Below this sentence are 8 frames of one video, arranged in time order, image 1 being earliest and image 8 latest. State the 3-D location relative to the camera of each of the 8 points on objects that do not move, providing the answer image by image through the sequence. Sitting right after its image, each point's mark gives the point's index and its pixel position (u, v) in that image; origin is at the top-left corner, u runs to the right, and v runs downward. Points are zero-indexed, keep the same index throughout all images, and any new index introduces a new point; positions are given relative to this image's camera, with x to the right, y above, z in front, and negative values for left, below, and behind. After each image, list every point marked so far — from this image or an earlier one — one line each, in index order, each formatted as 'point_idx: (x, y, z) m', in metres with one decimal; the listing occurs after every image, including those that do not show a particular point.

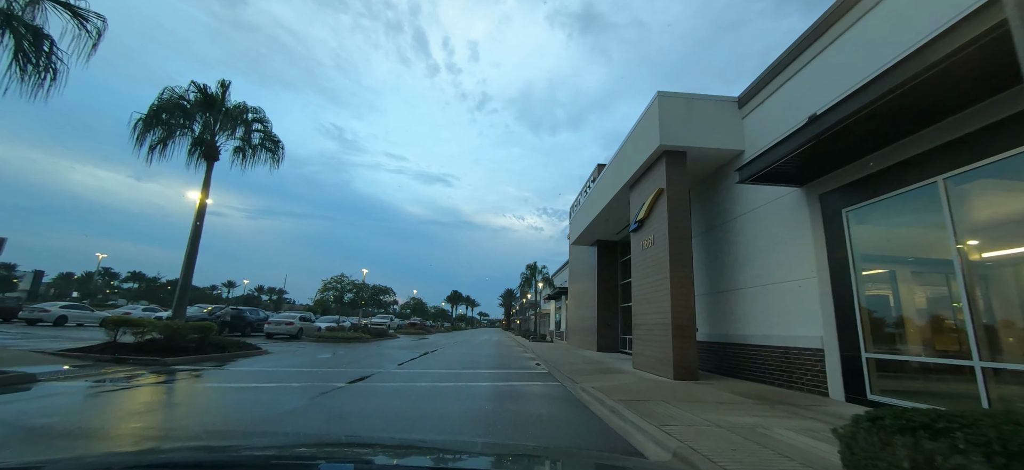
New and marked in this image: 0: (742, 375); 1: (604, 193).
0: (+5.7, -3.5, +9.3) m
1: (+3.9, +1.8, +15.9) m
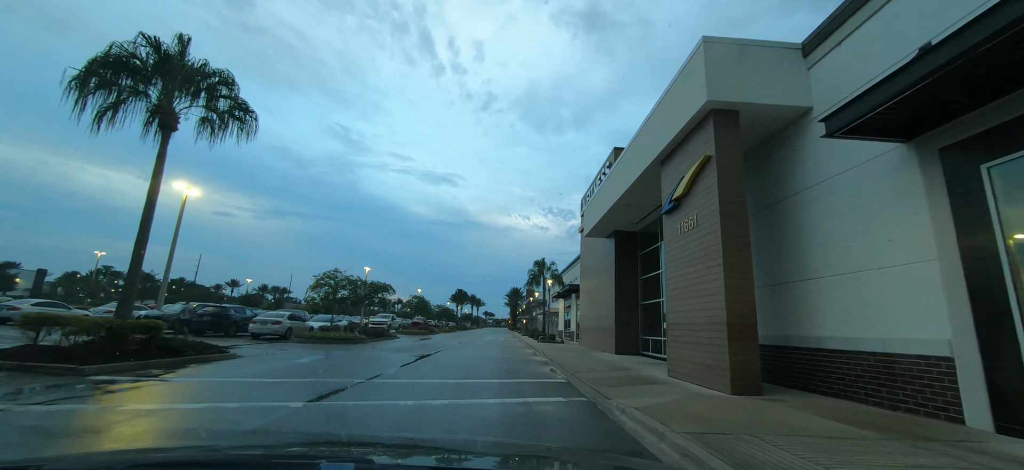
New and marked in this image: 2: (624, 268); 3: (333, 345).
0: (+5.9, -3.0, +7.3) m
1: (+4.2, +2.3, +13.9) m
2: (+5.5, -1.6, +18.7) m
3: (-8.8, -5.4, +18.8) m
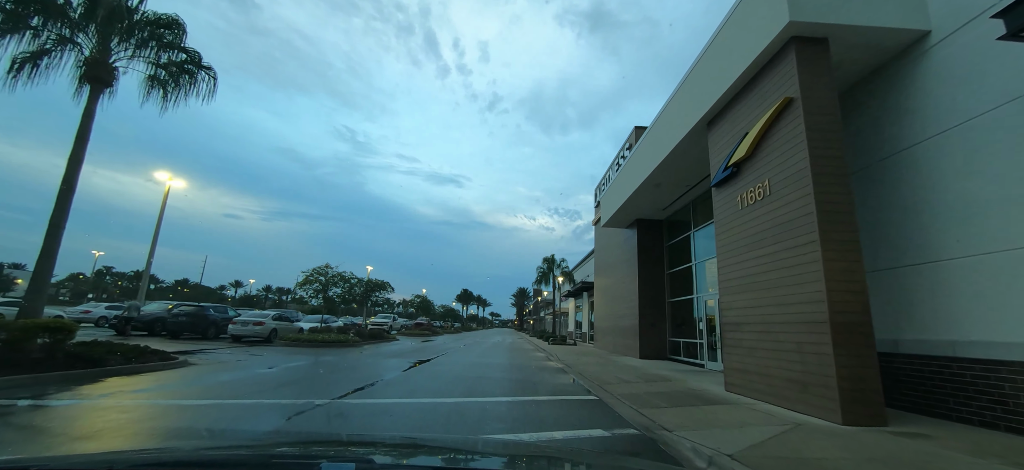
0: (+6.2, -2.5, +5.2) m
1: (+4.6, +2.8, +11.8) m
2: (+5.9, -1.1, +16.6) m
3: (-8.3, -5.0, +16.9) m
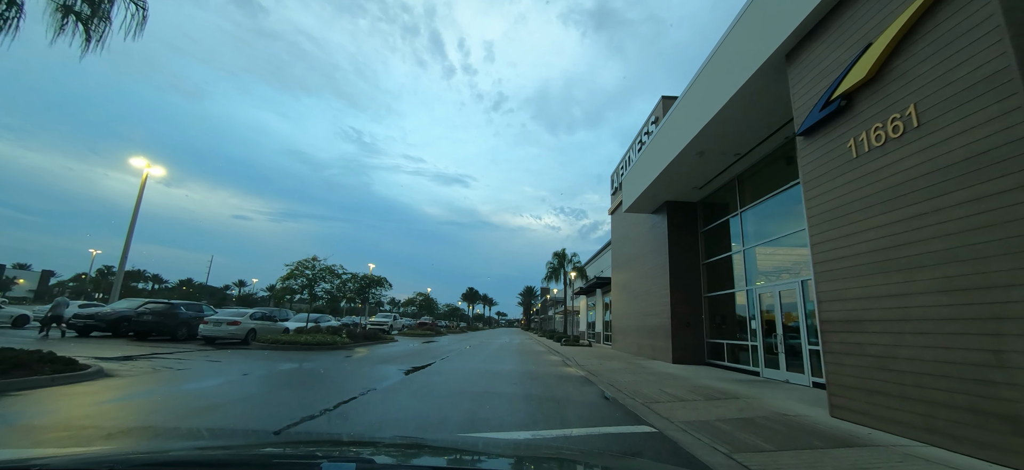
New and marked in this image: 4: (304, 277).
0: (+6.4, -1.9, +2.9) m
1: (+4.8, +3.4, +9.6) m
2: (+6.3, -0.5, +14.3) m
3: (-7.9, -4.5, +14.9) m
4: (-9.2, -1.9, +16.5) m
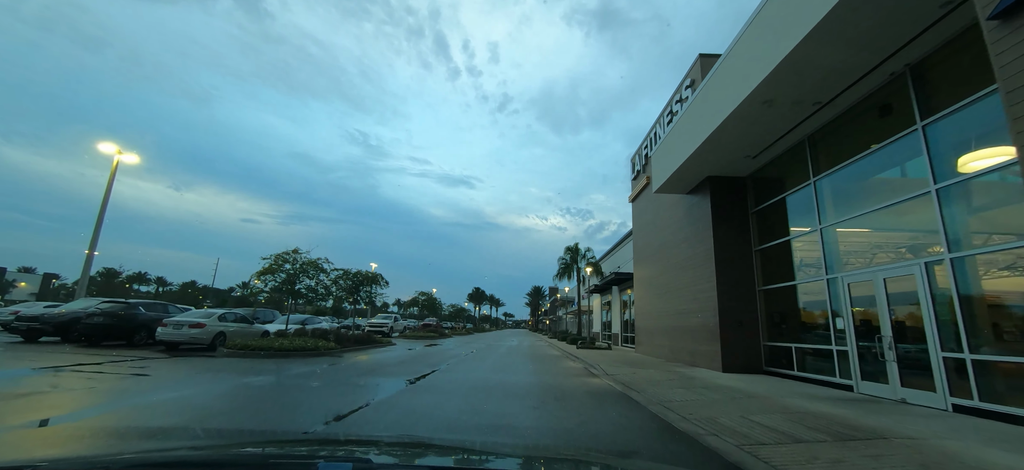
0: (+6.6, -1.3, +0.5) m
1: (+5.1, +3.9, +7.2) m
2: (+6.7, 0.0, +11.9) m
3: (-7.5, -4.1, +12.7) m
4: (-8.7, -1.4, +14.4) m
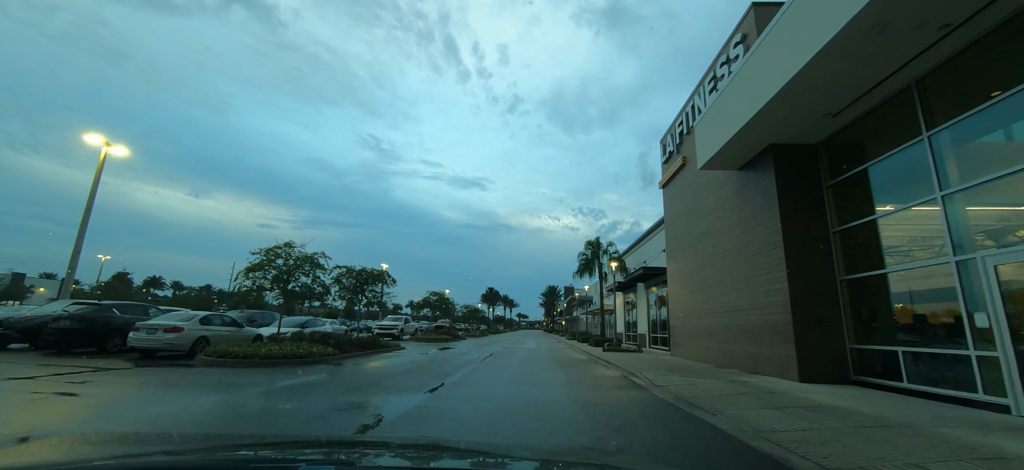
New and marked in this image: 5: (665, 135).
0: (+6.9, -0.7, -1.5) m
1: (+5.5, +4.4, +5.2) m
2: (+7.3, +0.6, +9.8) m
3: (-6.8, -3.8, +11.0) m
4: (-8.0, -1.2, +12.8) m
5: (+7.5, +4.9, +18.5) m
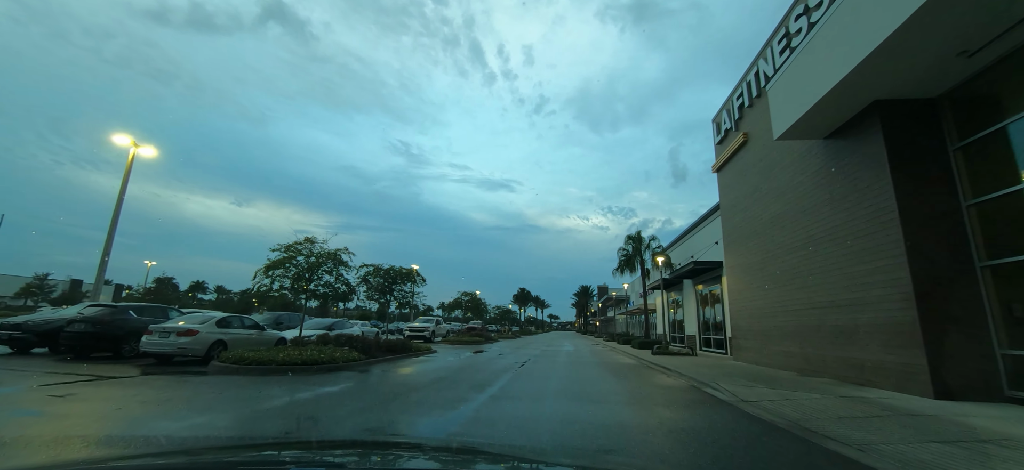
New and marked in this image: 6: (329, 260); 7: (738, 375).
0: (+7.0, -0.2, -3.5) m
1: (+6.0, +4.9, +3.4) m
2: (+8.2, +1.1, +7.8) m
3: (-5.6, -3.6, +10.1) m
4: (-6.8, -1.0, +11.9) m
5: (+9.0, +5.4, +16.5) m
6: (-5.9, -0.8, +12.3) m
7: (+5.9, -3.7, +10.0) m
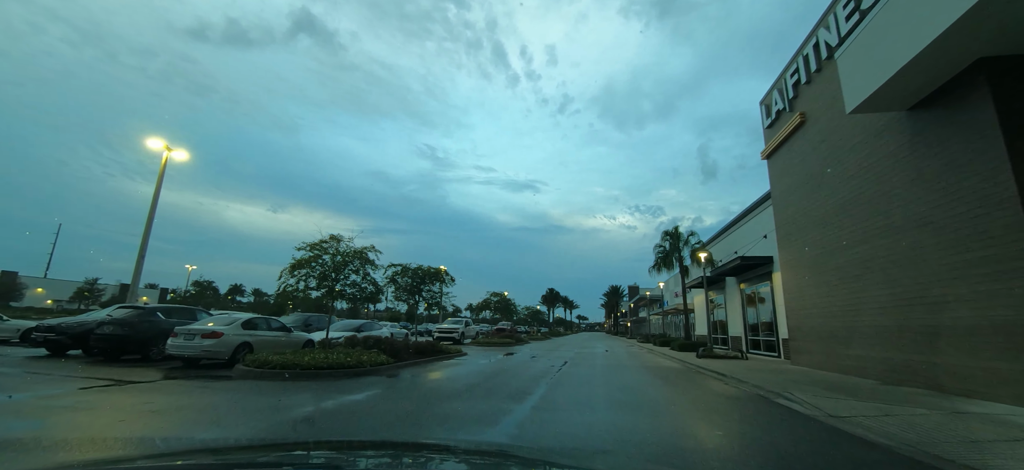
0: (+6.9, +0.1, -4.8) m
1: (+6.3, +5.2, +2.2) m
2: (+8.9, +1.4, +6.4) m
3: (-4.7, -3.5, +9.6) m
4: (-5.8, -1.0, +11.5) m
5: (+10.1, +5.7, +15.0) m
6: (-4.9, -0.8, +11.9) m
7: (+6.7, -3.4, +8.7) m
